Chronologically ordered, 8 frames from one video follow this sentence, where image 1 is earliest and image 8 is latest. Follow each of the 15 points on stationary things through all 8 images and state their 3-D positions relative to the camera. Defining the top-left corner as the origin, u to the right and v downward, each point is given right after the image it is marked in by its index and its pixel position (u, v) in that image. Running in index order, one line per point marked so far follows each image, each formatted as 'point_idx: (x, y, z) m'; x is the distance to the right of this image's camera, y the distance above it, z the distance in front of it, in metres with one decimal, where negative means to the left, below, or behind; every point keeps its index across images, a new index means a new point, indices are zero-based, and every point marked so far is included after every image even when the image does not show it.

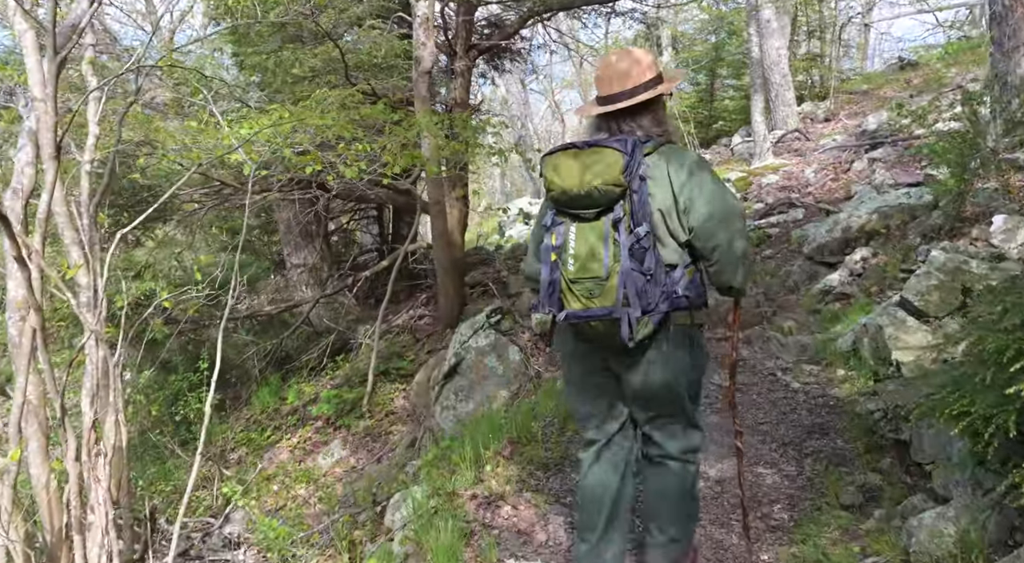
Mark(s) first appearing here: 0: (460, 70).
0: (-0.7, +2.9, +9.4) m
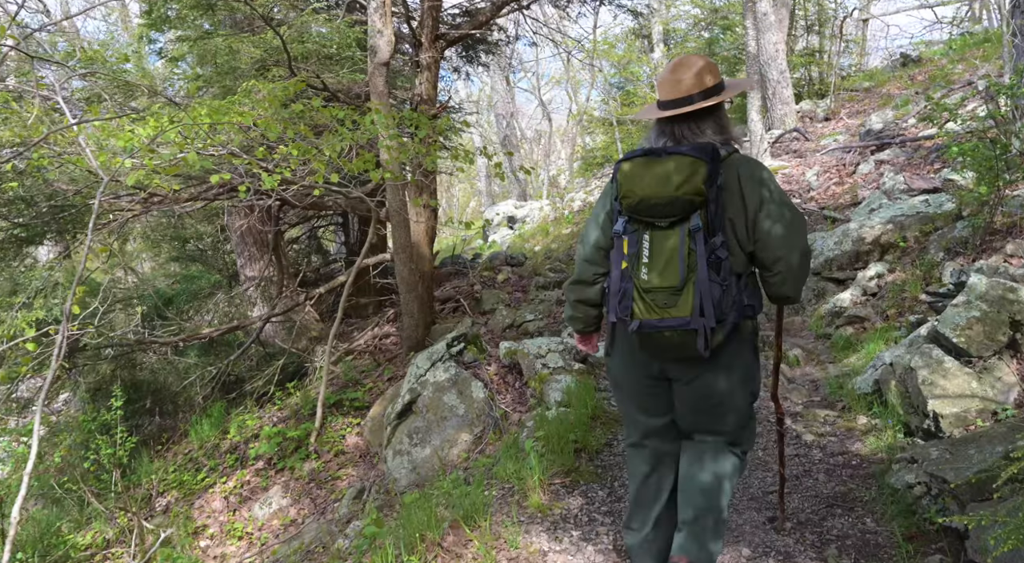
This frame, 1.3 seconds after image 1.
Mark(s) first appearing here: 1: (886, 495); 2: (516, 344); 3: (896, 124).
0: (-1.0, +2.6, +8.4) m
1: (+2.0, -1.2, +3.8) m
2: (0.0, -0.6, +6.2) m
3: (+6.9, +2.8, +12.4) m
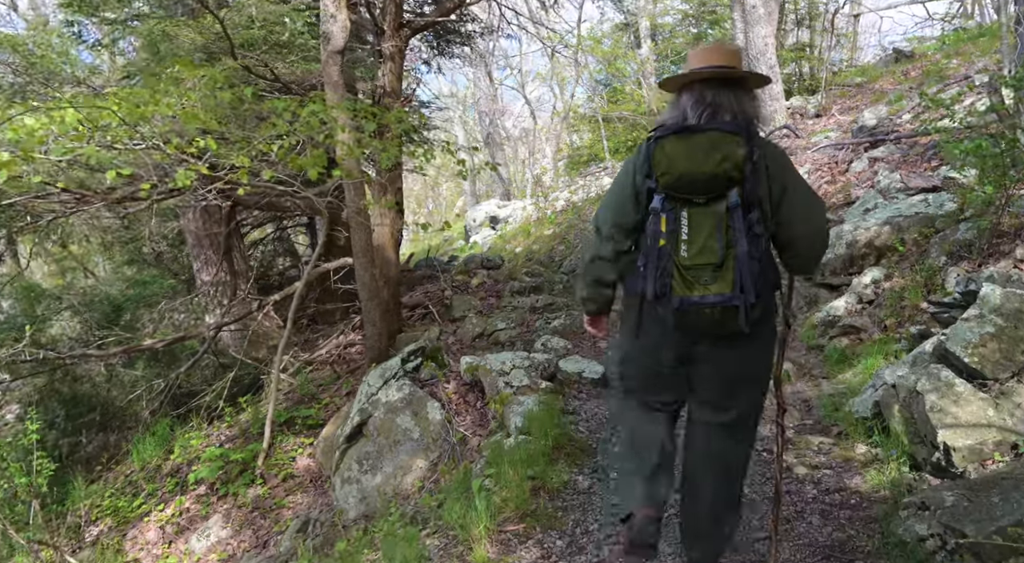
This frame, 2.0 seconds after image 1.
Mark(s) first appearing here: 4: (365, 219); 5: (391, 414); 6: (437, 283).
0: (-1.4, +2.6, +7.8) m
1: (+1.8, -1.2, +3.2) m
2: (-0.3, -0.6, +5.6) m
3: (+6.5, +2.8, +11.9) m
4: (-1.6, +0.7, +7.5) m
5: (-0.9, -1.0, +5.4) m
6: (-1.1, -0.1, +9.9) m
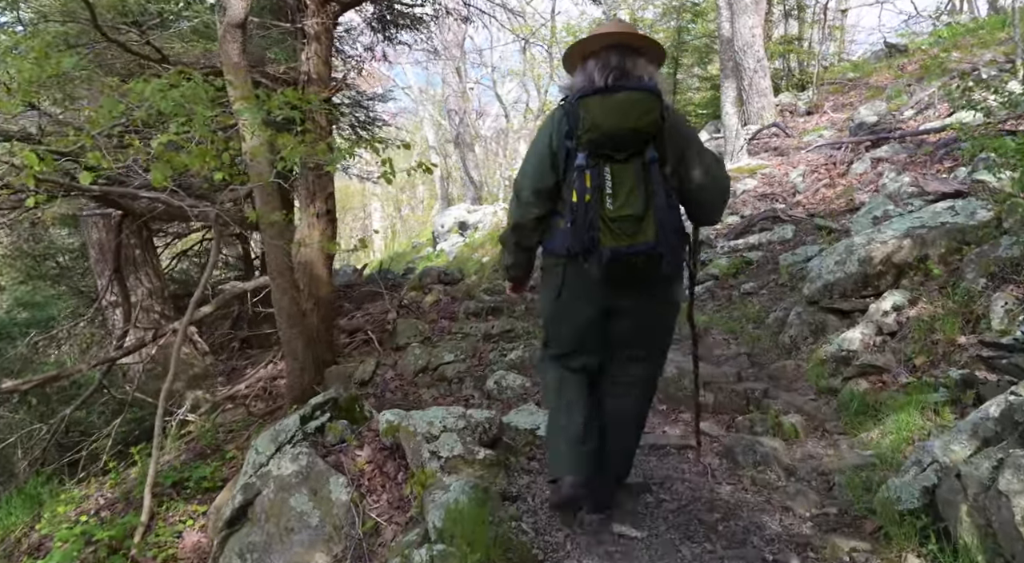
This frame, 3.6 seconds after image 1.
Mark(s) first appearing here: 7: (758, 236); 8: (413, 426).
0: (-1.9, +2.4, +6.6) m
1: (+1.4, -1.4, +2.0) m
2: (-0.7, -0.8, +4.4) m
3: (+5.9, +2.6, +10.8) m
4: (-2.1, +0.4, +6.3) m
5: (-1.3, -1.2, +4.1) m
6: (-1.6, -0.3, +8.6) m
7: (+3.0, +0.6, +8.4) m
8: (-0.6, -0.9, +4.2) m
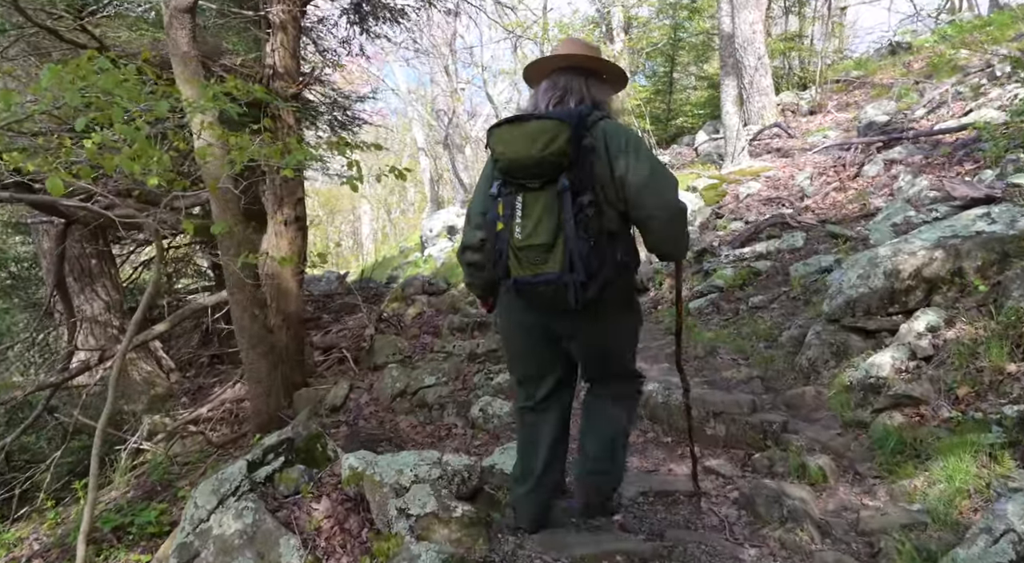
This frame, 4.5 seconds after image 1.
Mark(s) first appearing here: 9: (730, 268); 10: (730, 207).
0: (-2.0, +2.2, +5.9) m
1: (+1.3, -1.5, +1.4) m
2: (-0.8, -1.0, +3.7) m
3: (+5.7, +2.4, +10.2) m
4: (-2.2, +0.3, +5.6) m
5: (-1.4, -1.4, +3.5) m
6: (-1.8, -0.4, +8.0) m
7: (+2.8, +0.4, +7.8) m
8: (-0.7, -1.0, +3.6) m
9: (+2.4, +0.1, +7.6) m
10: (+2.9, +1.0, +9.3) m
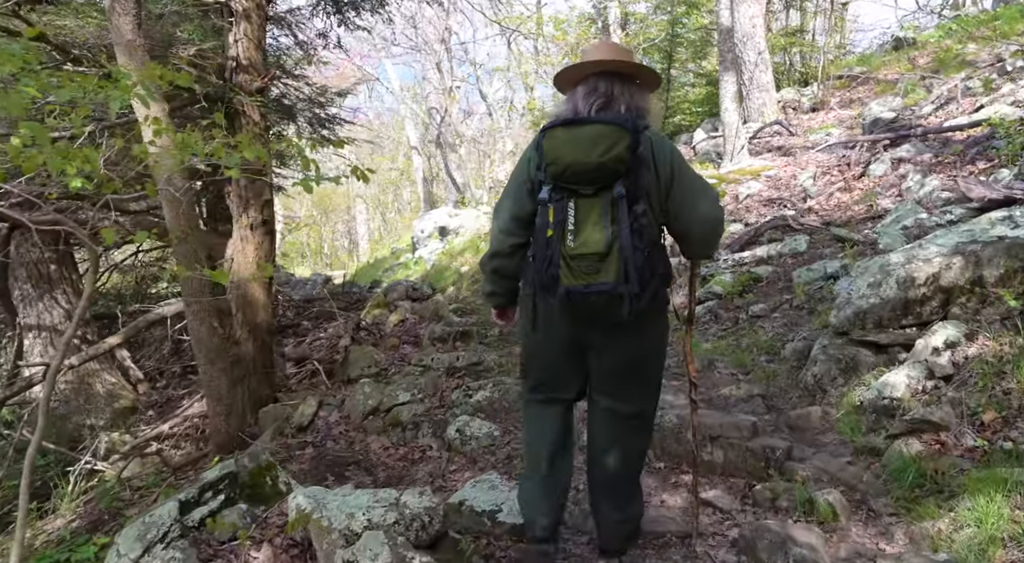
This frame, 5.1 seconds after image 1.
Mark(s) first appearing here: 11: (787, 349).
0: (-2.1, +2.2, +5.5) m
1: (+1.2, -1.6, +0.9) m
2: (-0.9, -1.0, +3.3) m
3: (+5.6, +2.4, +9.8) m
4: (-2.3, +0.2, +5.2) m
5: (-1.6, -1.4, +3.0) m
6: (-1.9, -0.5, +7.6) m
7: (+2.7, +0.4, +7.4) m
8: (-0.8, -1.1, +3.1) m
9: (+2.2, +0.1, +7.1) m
10: (+2.8, +0.9, +8.9) m
11: (+2.1, -0.5, +5.4) m
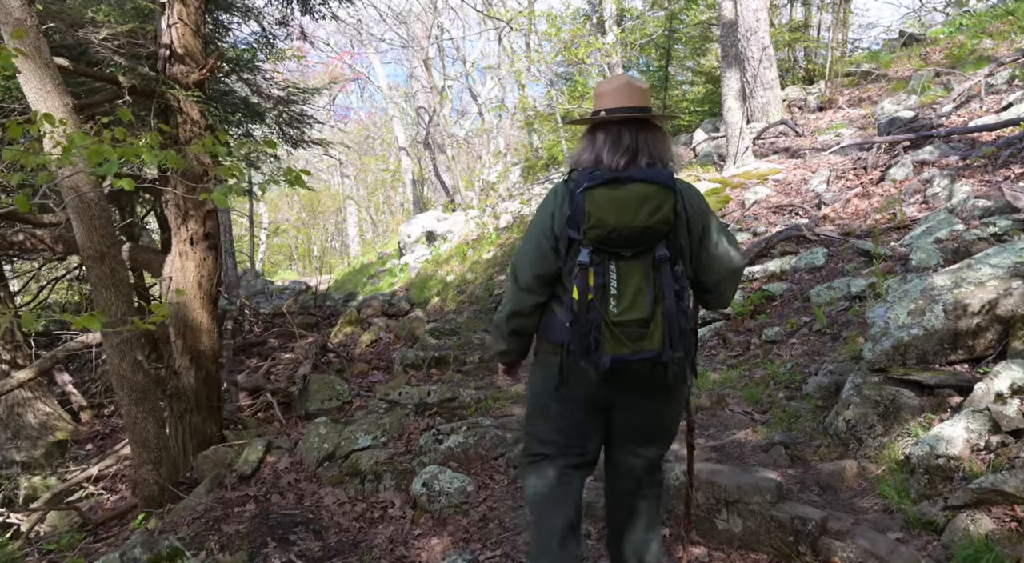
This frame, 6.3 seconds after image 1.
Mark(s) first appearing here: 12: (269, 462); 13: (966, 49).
0: (-2.3, +2.0, +4.7) m
1: (+1.1, -1.8, +0.2) m
2: (-1.1, -1.2, +2.5) m
3: (+5.4, +2.2, +9.1) m
4: (-2.5, +0.1, +4.4) m
5: (-1.7, -1.6, +2.2) m
6: (-2.1, -0.6, +6.8) m
7: (+2.5, +0.2, +6.6) m
8: (-1.0, -1.2, +2.4) m
9: (+2.1, -0.1, +6.4) m
10: (+2.6, +0.8, +8.2) m
11: (+2.0, -0.7, +4.7) m
12: (-1.7, -1.2, +4.8) m
13: (+7.3, +3.8, +11.3) m
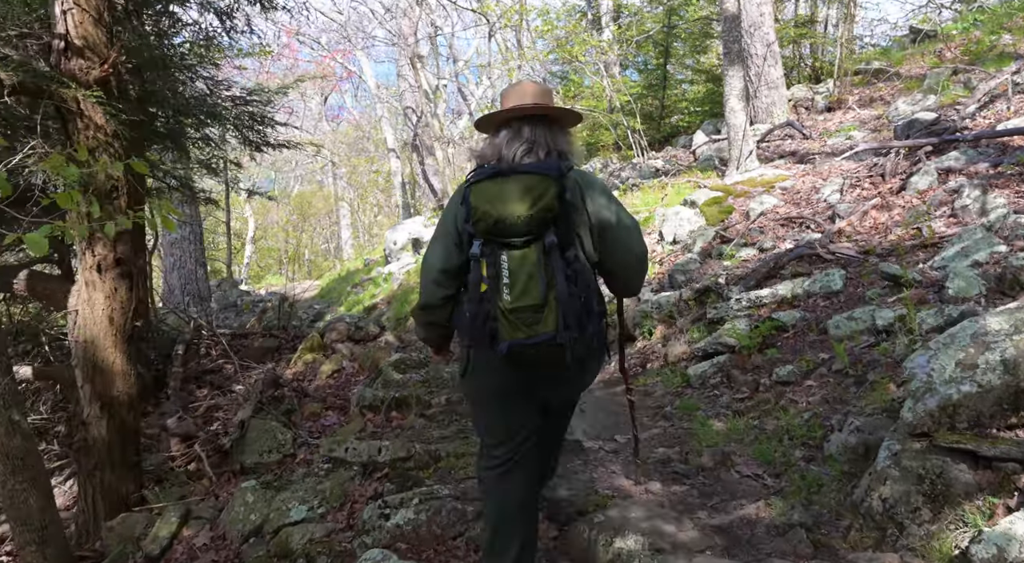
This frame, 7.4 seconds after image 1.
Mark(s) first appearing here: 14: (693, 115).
0: (-2.5, +1.8, +3.9) m
1: (+0.9, -2.0, -0.6) m
2: (-1.3, -1.4, +1.7) m
3: (+5.2, +2.0, +8.3) m
4: (-2.7, -0.1, +3.6) m
5: (-1.9, -1.8, +1.5) m
6: (-2.3, -0.9, +6.0) m
7: (+2.3, 0.0, +5.8) m
8: (-1.2, -1.4, +1.6) m
9: (+1.9, -0.3, +5.6) m
10: (+2.4, +0.6, +7.4) m
11: (+1.8, -0.9, +3.9) m
12: (-1.9, -1.5, +4.0) m
13: (+7.1, +3.6, +10.5) m
14: (+3.6, +3.3, +13.9) m
